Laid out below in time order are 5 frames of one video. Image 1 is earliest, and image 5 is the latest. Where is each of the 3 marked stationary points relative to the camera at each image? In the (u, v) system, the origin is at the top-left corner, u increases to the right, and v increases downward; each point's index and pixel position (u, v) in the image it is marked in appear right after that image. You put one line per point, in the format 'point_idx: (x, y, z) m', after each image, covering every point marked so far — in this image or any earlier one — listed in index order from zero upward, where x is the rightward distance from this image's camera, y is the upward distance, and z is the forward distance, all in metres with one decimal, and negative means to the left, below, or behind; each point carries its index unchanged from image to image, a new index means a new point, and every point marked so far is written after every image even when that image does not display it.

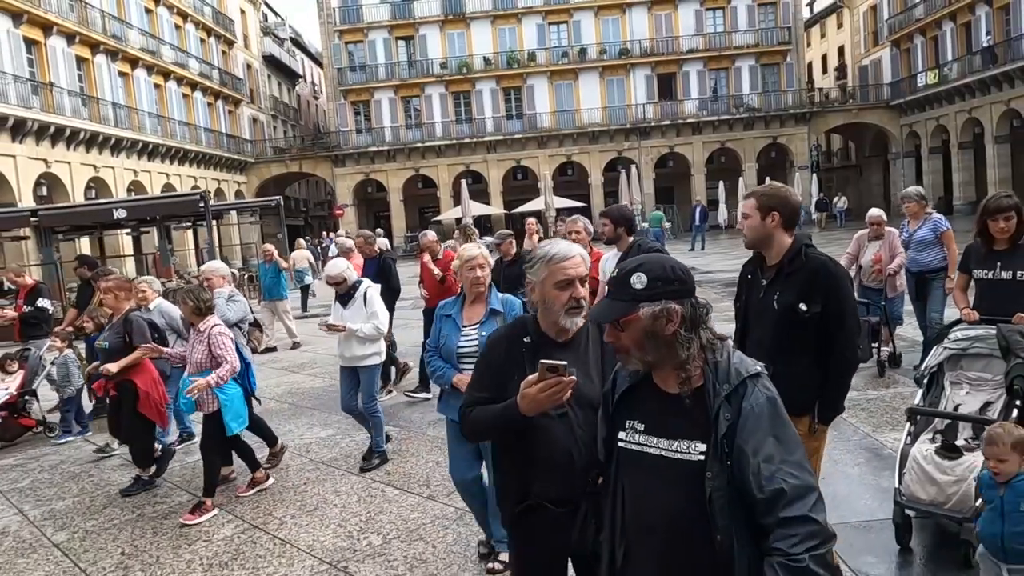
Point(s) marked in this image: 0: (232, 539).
0: (-1.5, -1.3, +4.3) m
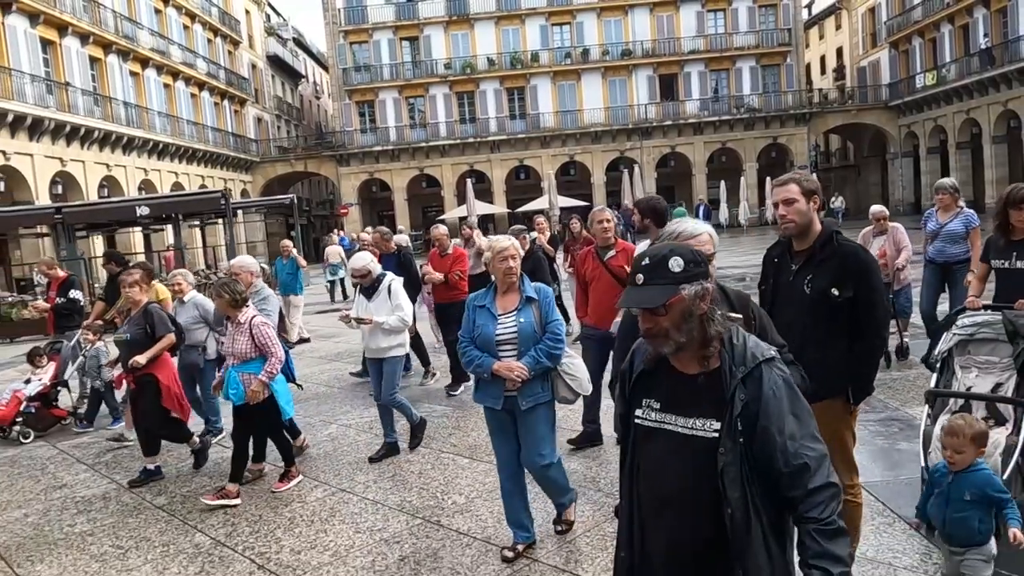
0: (-1.1, -1.2, +4.7) m
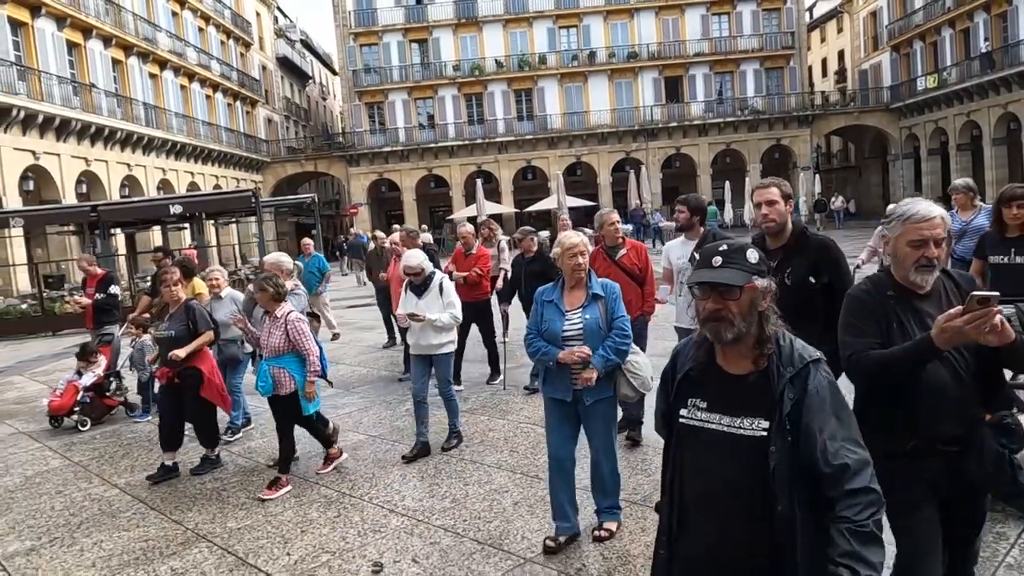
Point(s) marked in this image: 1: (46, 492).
0: (-0.6, -1.1, +5.3) m
1: (-3.1, -1.4, +5.4) m
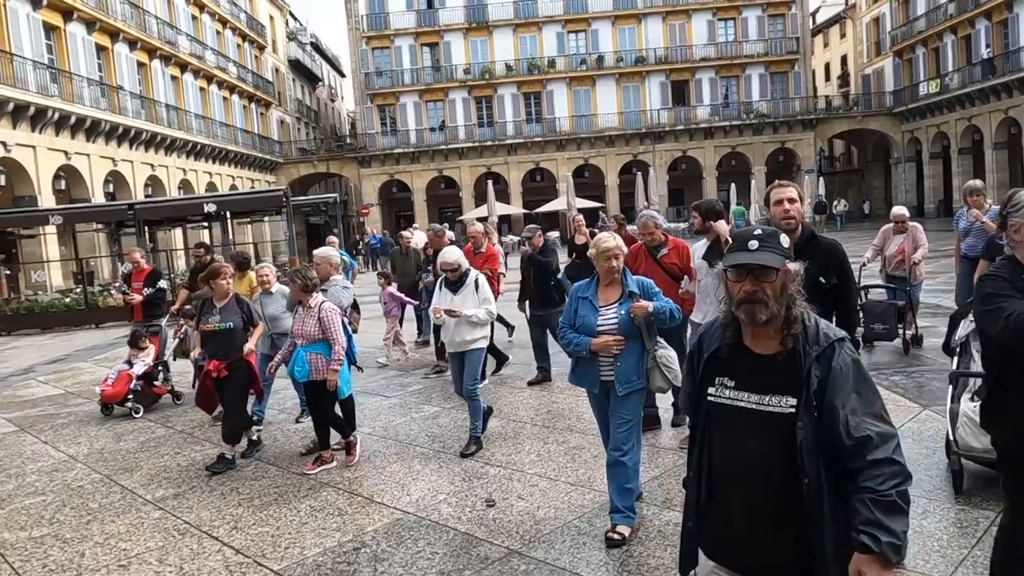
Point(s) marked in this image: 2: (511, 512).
0: (-0.1, -1.0, +6.0) m
1: (-2.6, -1.2, +6.1) m
2: (0.0, -1.2, +4.3) m
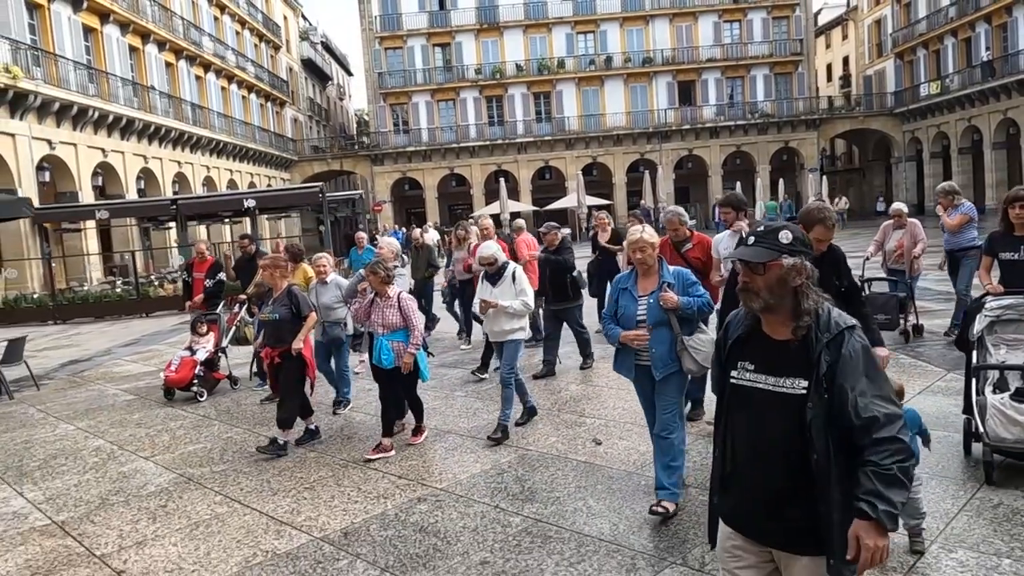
0: (+0.6, -0.9, +7.0) m
1: (-1.9, -1.1, +7.0) m
2: (+0.7, -1.0, +5.2) m
